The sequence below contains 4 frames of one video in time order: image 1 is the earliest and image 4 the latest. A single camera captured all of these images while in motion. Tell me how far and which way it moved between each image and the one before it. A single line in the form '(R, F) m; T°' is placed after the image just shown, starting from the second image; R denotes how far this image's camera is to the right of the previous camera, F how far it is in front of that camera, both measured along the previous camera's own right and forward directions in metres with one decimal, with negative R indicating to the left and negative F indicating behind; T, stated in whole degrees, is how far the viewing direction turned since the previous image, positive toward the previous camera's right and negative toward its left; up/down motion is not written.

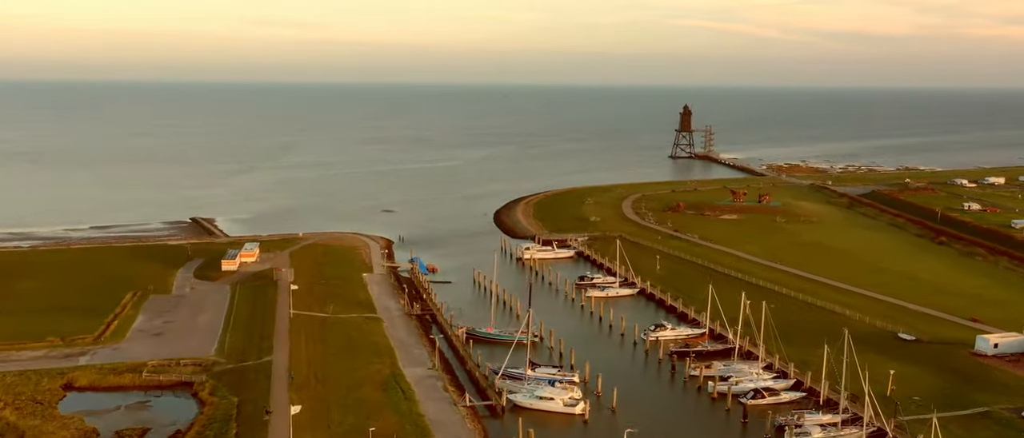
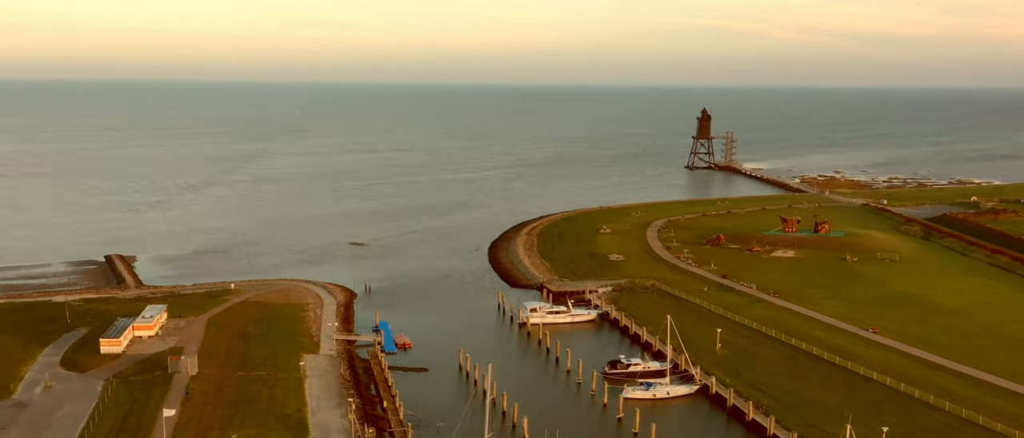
(-0.3, +15.9) m; 0°
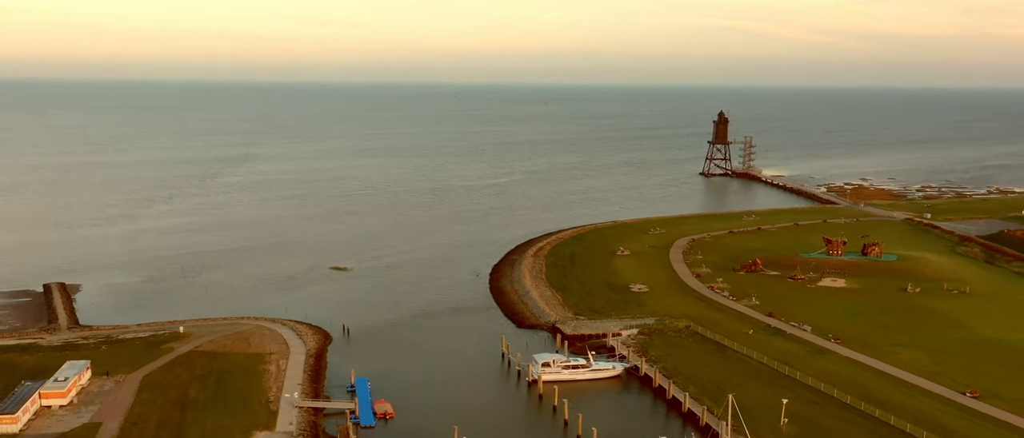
(-0.3, +8.4) m; 0°
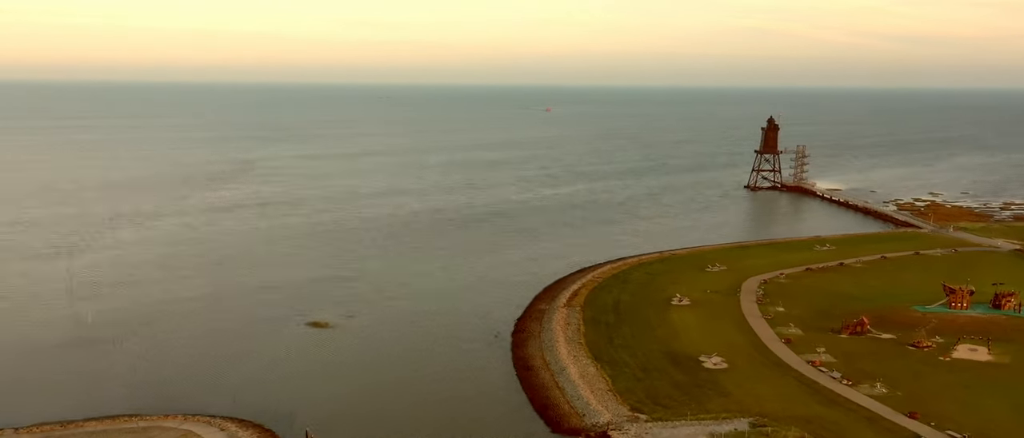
(-0.6, +13.0) m; -1°
